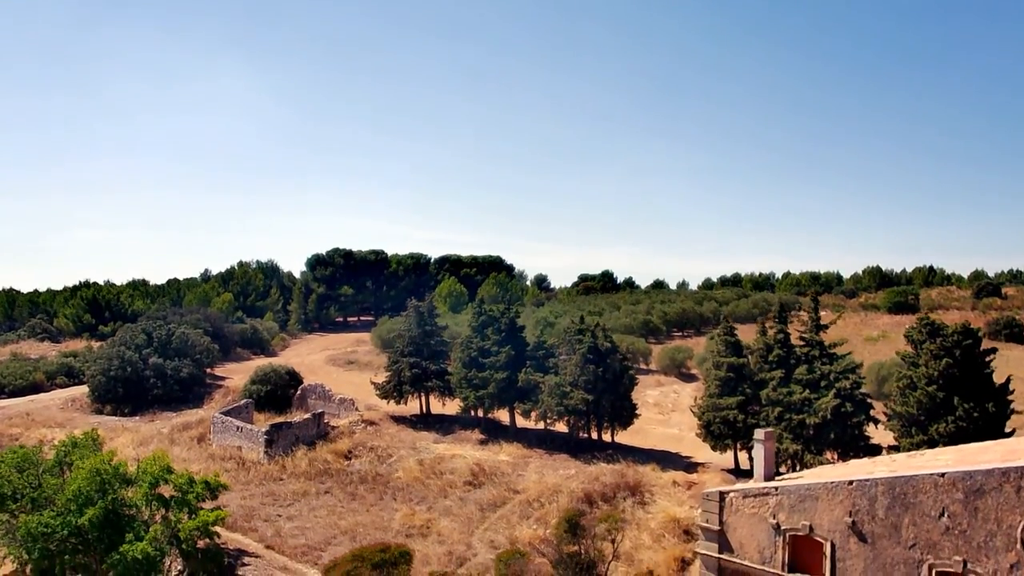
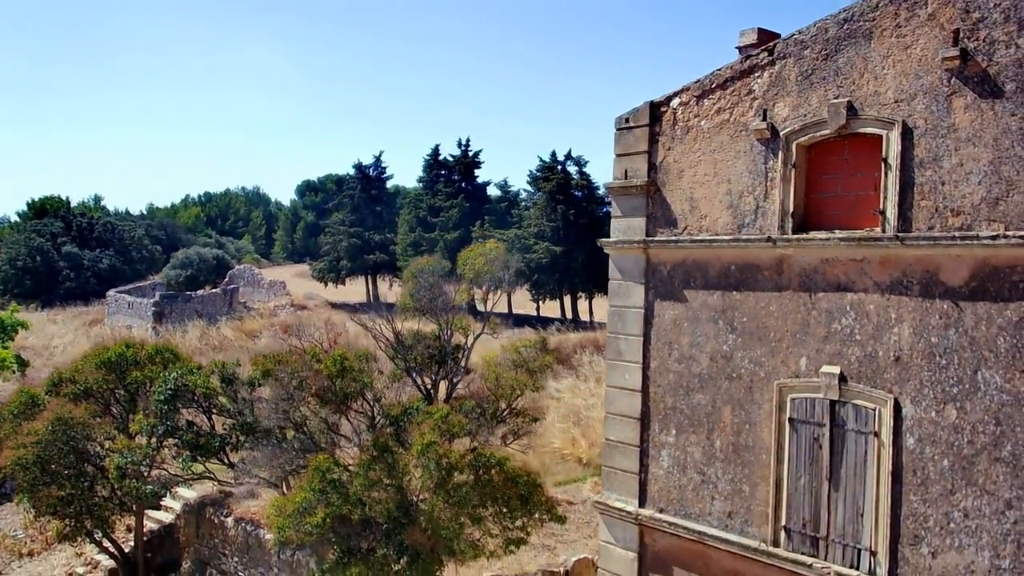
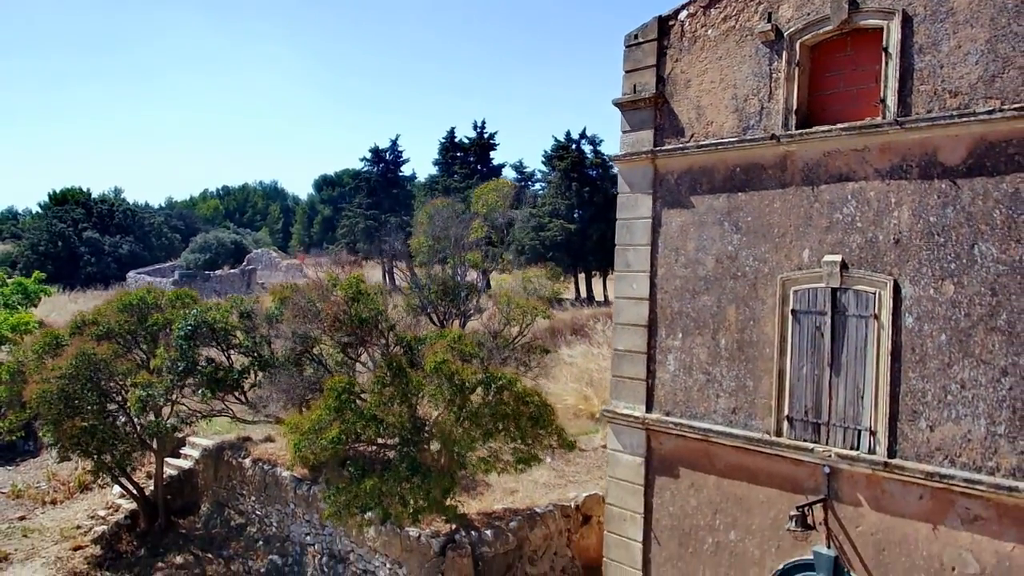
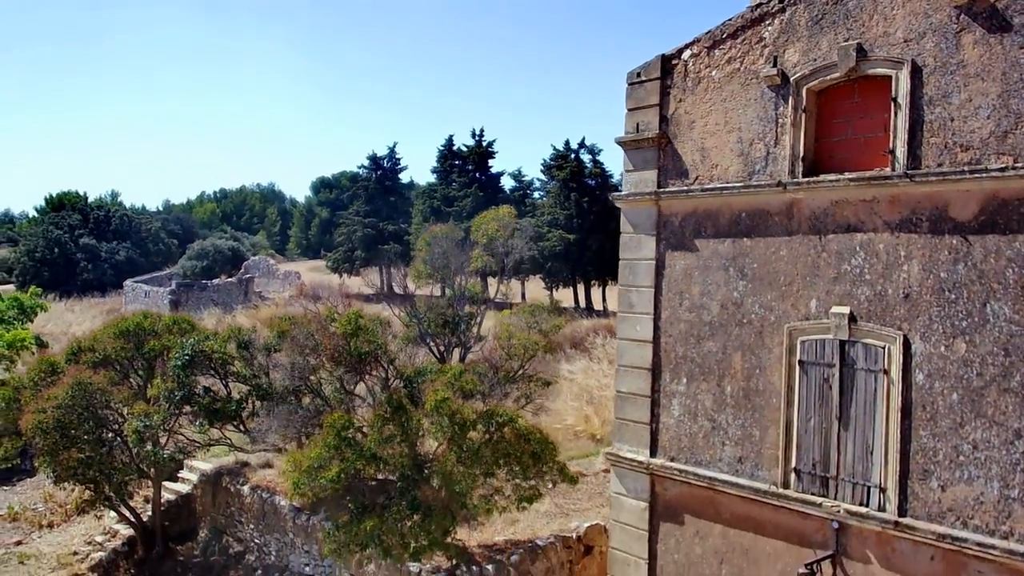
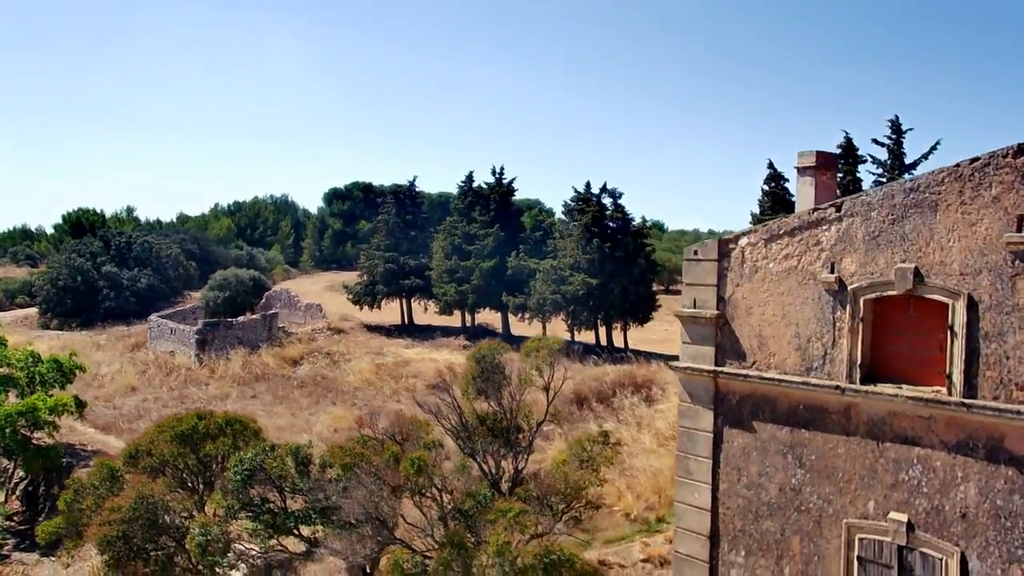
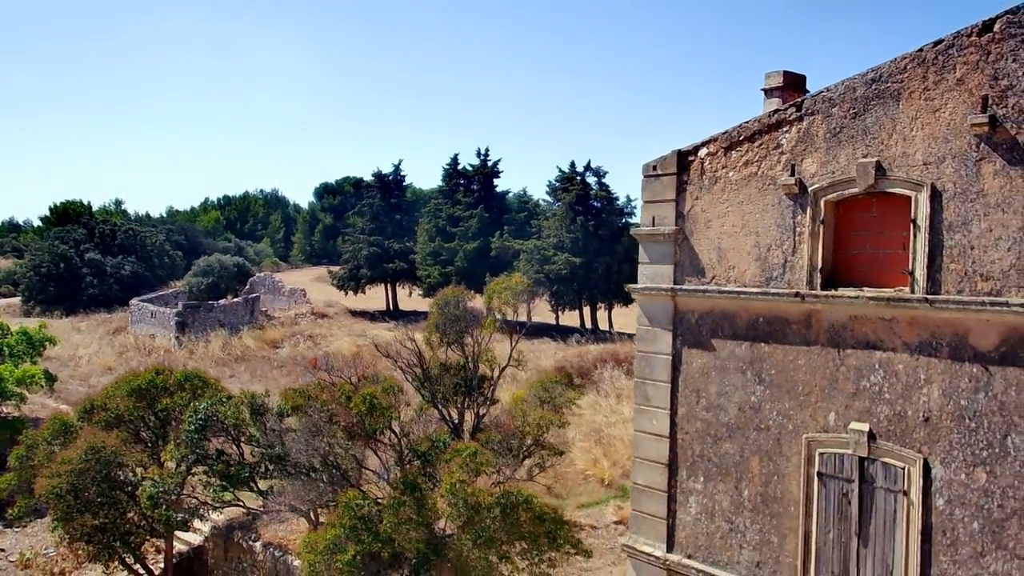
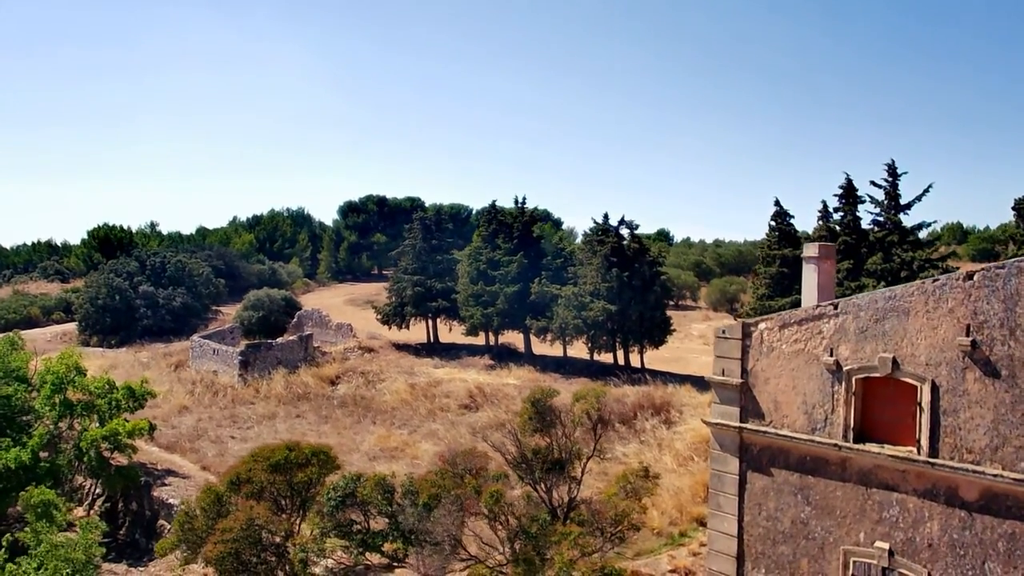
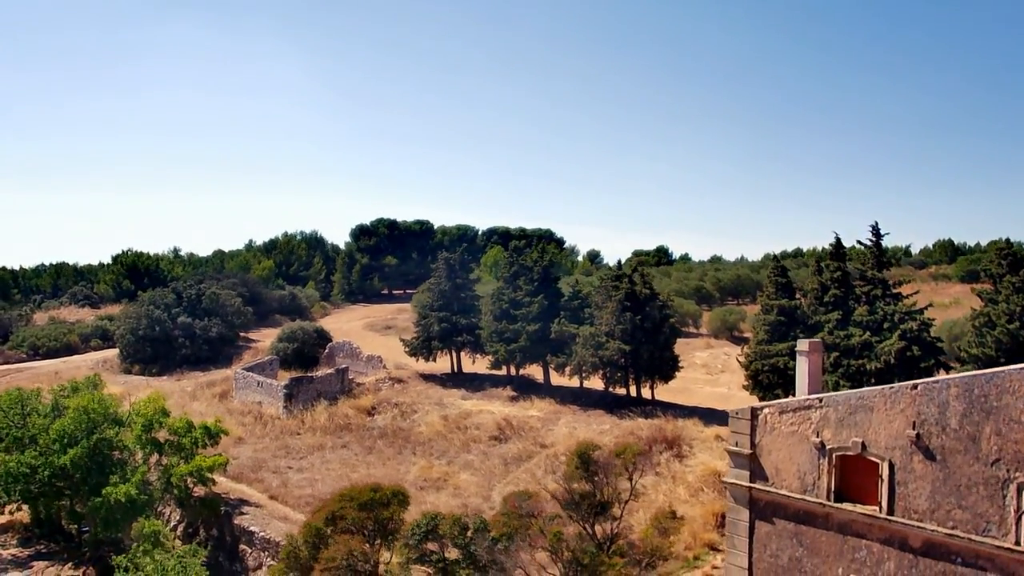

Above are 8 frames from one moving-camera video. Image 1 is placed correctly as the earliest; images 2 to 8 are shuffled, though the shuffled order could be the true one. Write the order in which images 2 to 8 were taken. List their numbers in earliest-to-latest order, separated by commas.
8, 7, 5, 6, 2, 4, 3
